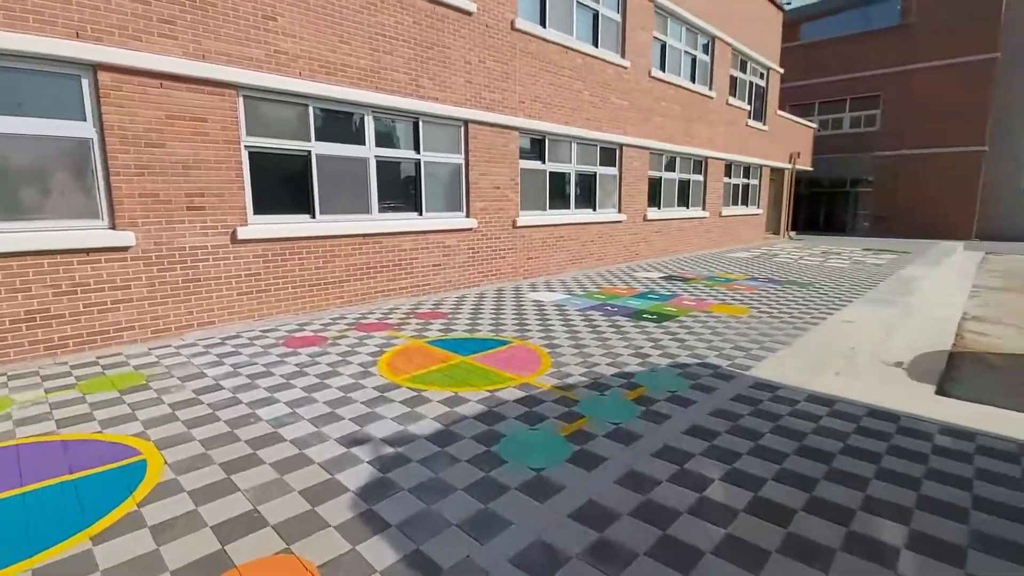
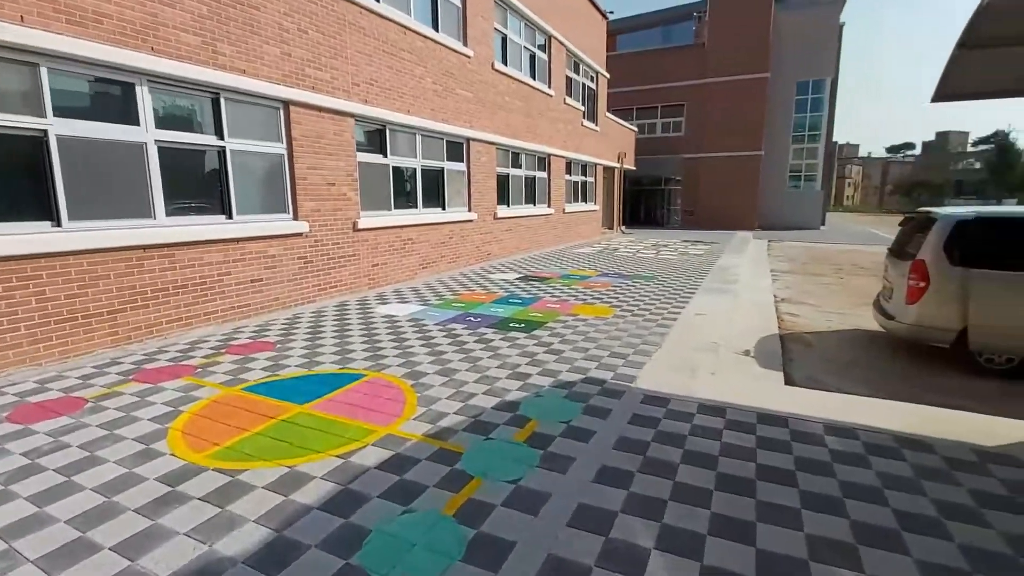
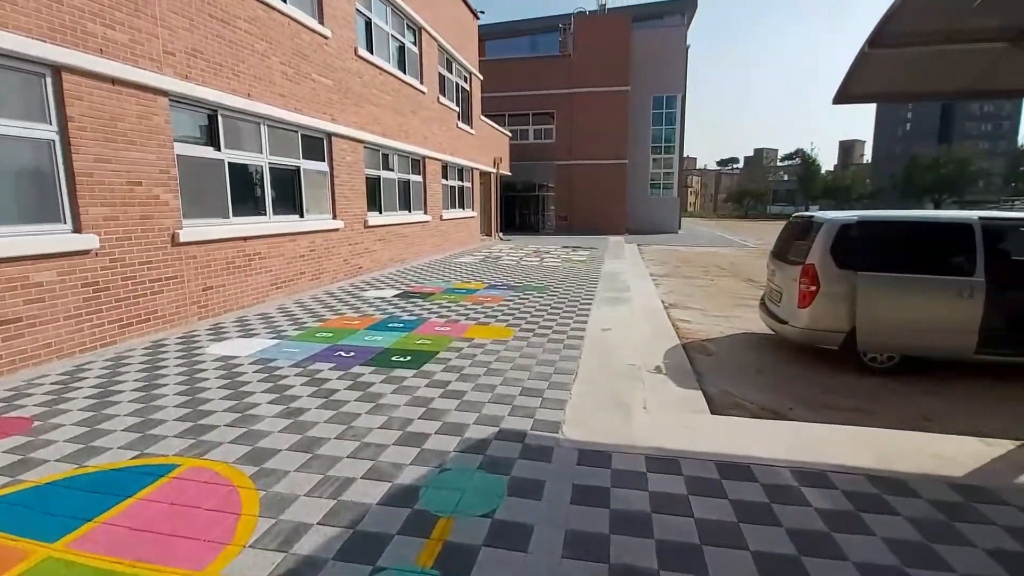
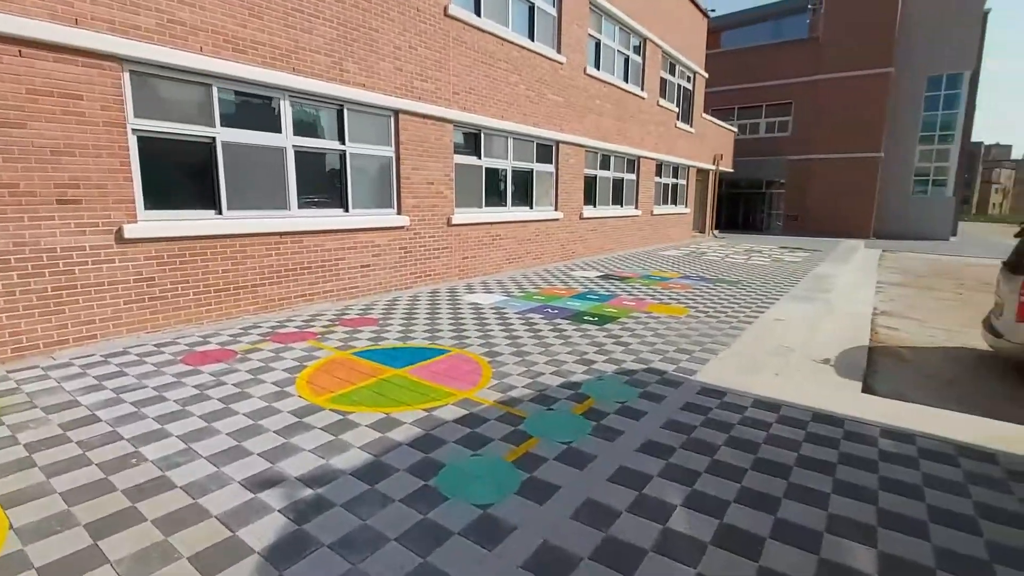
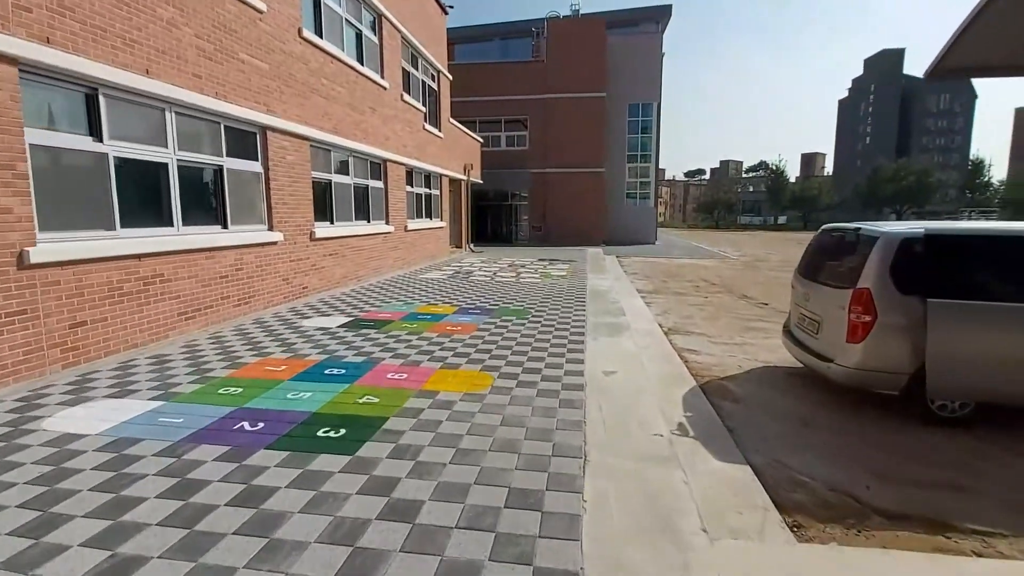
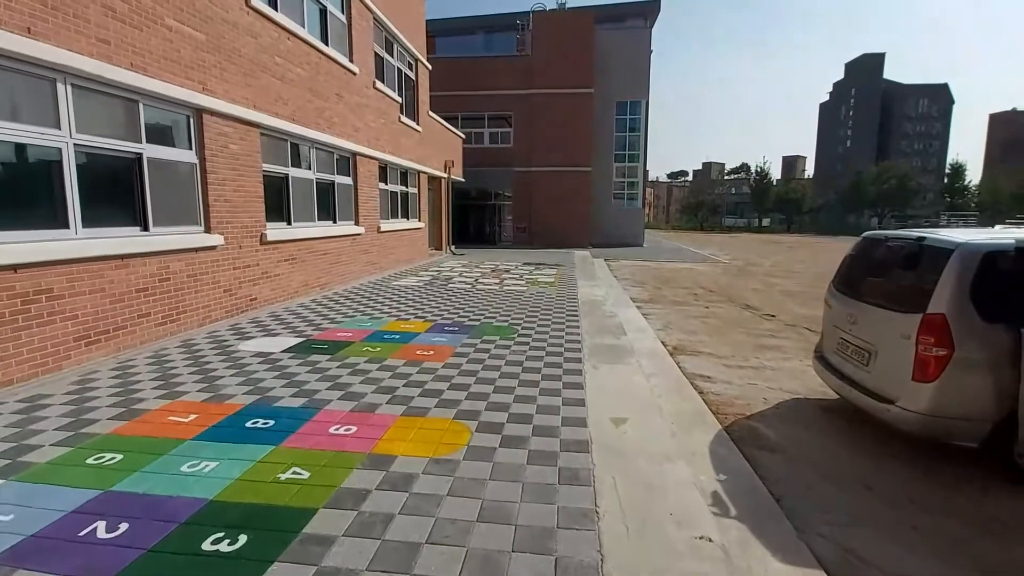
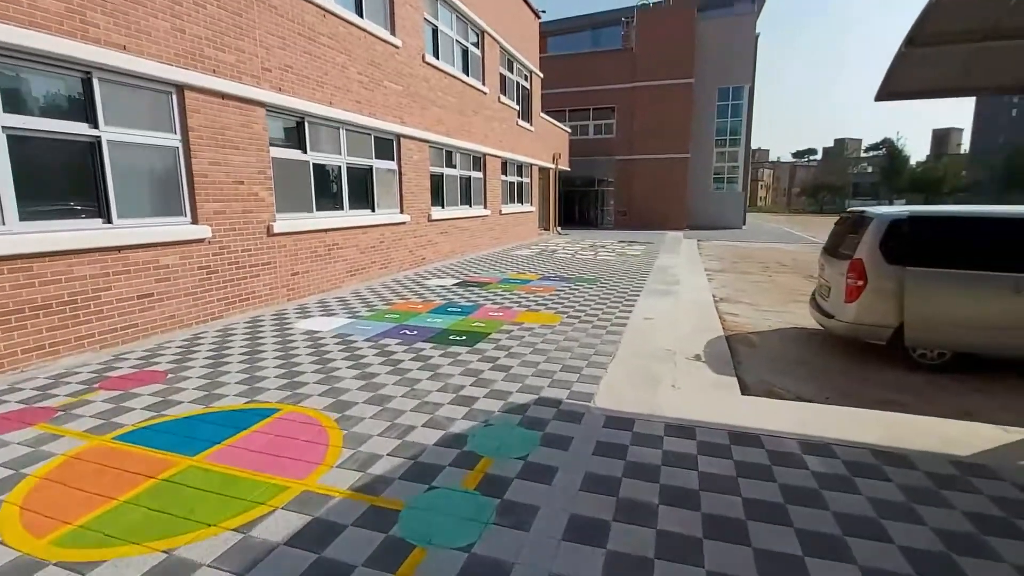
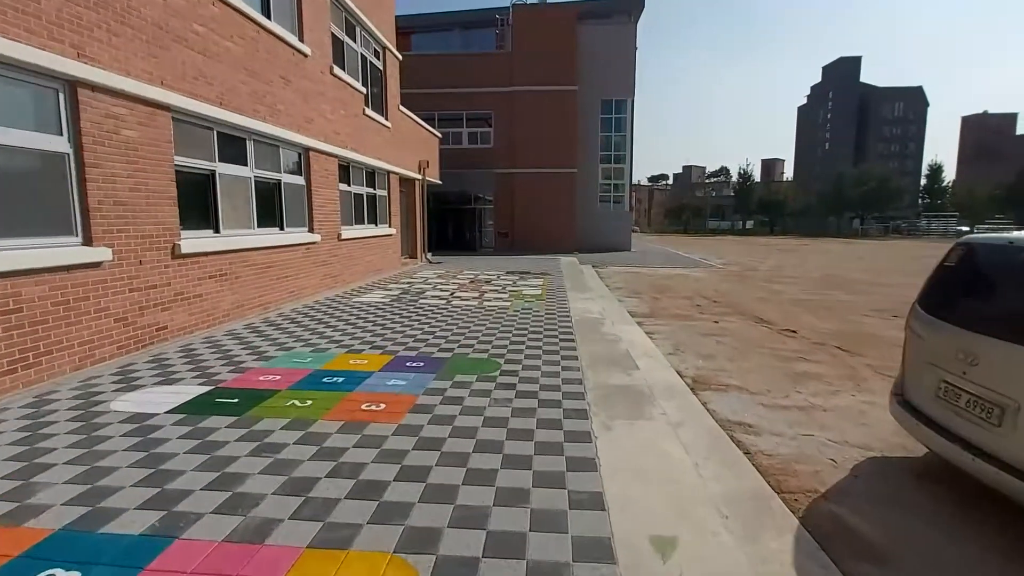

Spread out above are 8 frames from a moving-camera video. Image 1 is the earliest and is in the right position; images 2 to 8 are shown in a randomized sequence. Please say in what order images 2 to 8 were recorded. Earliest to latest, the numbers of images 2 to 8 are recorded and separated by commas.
4, 2, 7, 3, 5, 6, 8
